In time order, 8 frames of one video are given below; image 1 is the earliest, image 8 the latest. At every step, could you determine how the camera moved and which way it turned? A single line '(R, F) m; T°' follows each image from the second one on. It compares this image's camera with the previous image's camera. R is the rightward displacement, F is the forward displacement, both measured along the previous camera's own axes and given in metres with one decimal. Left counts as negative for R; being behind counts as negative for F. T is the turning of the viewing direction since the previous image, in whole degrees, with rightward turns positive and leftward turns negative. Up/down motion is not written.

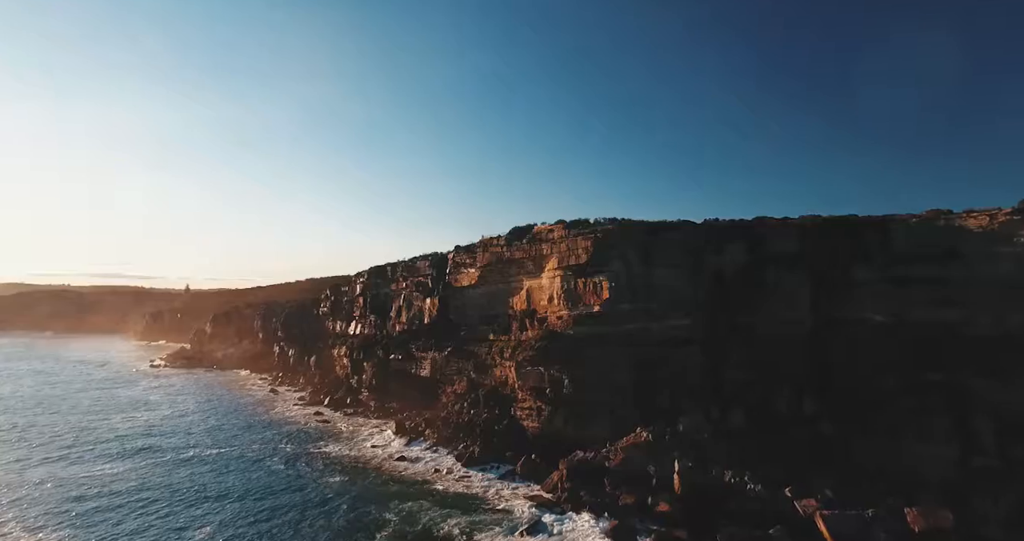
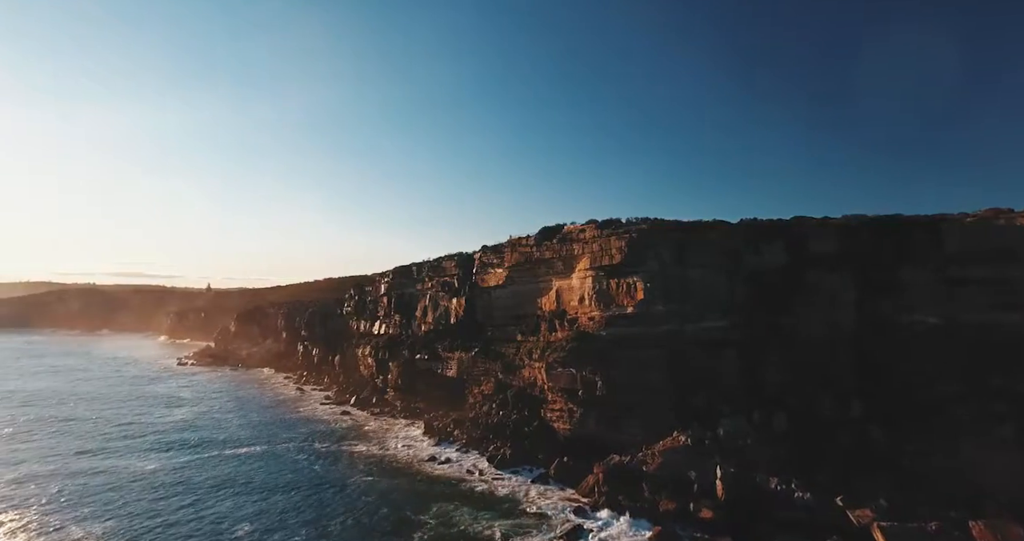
(-1.2, +0.3) m; -2°
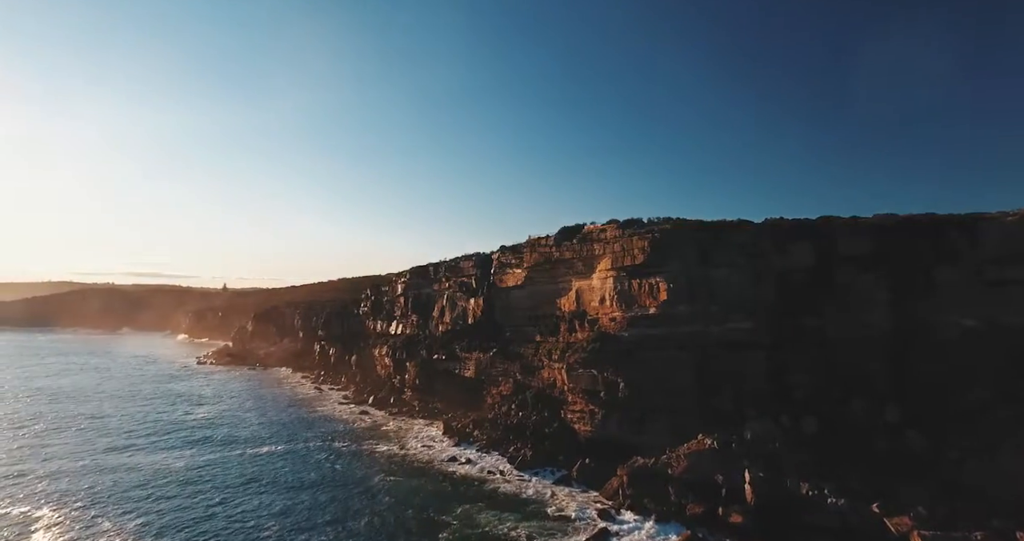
(-0.7, +0.1) m; -1°
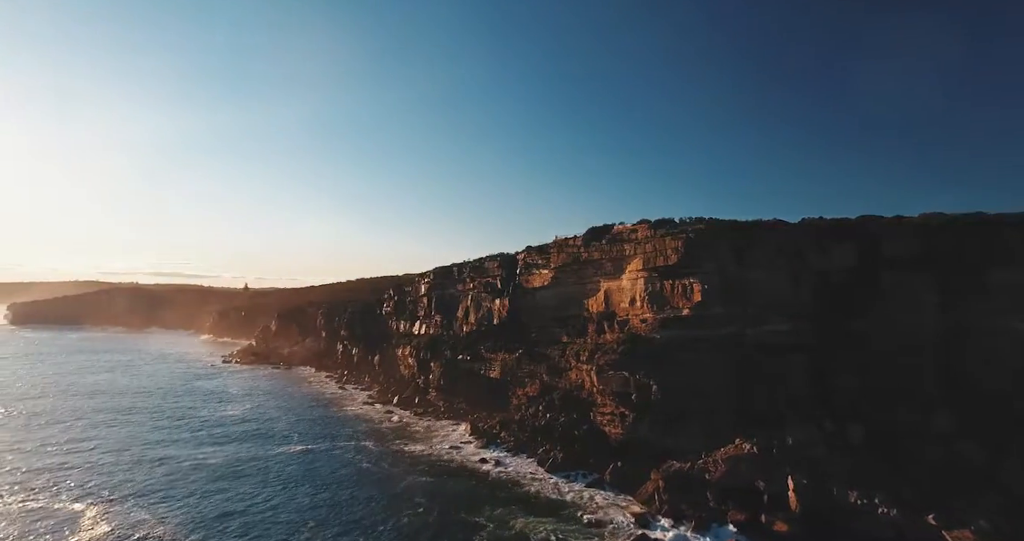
(-1.0, +0.2) m; -2°
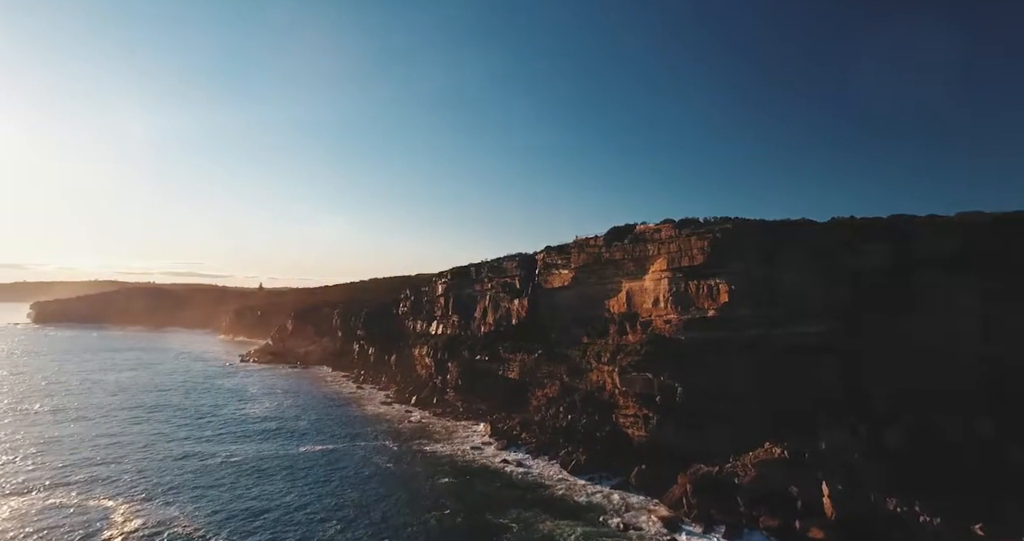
(-0.8, +0.2) m; -1°
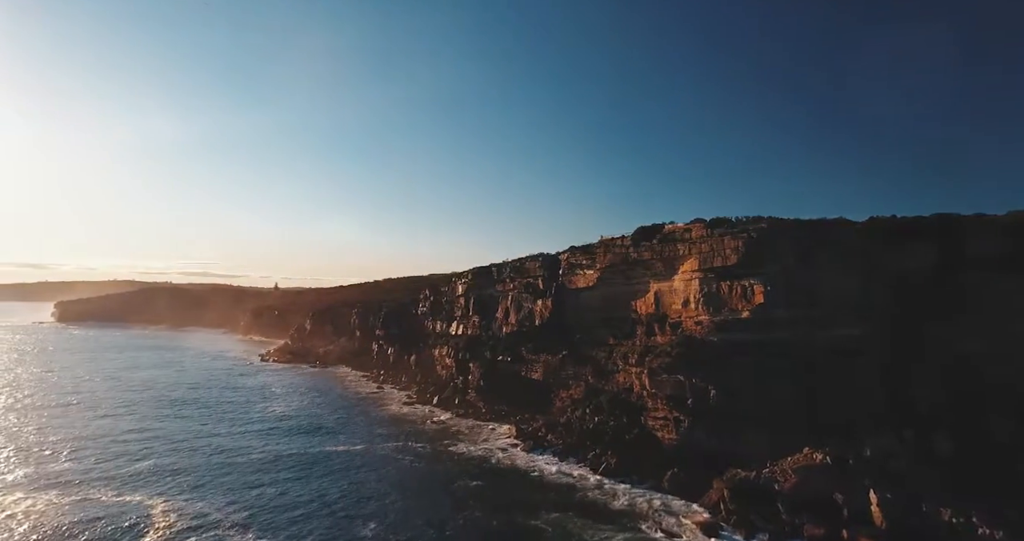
(-1.1, +0.3) m; -1°
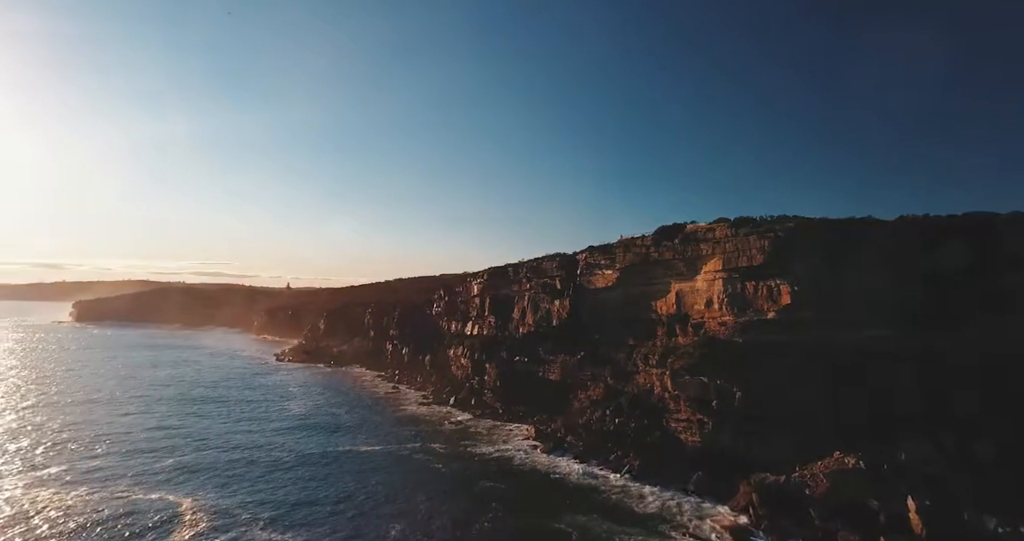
(-0.8, +0.2) m; -1°
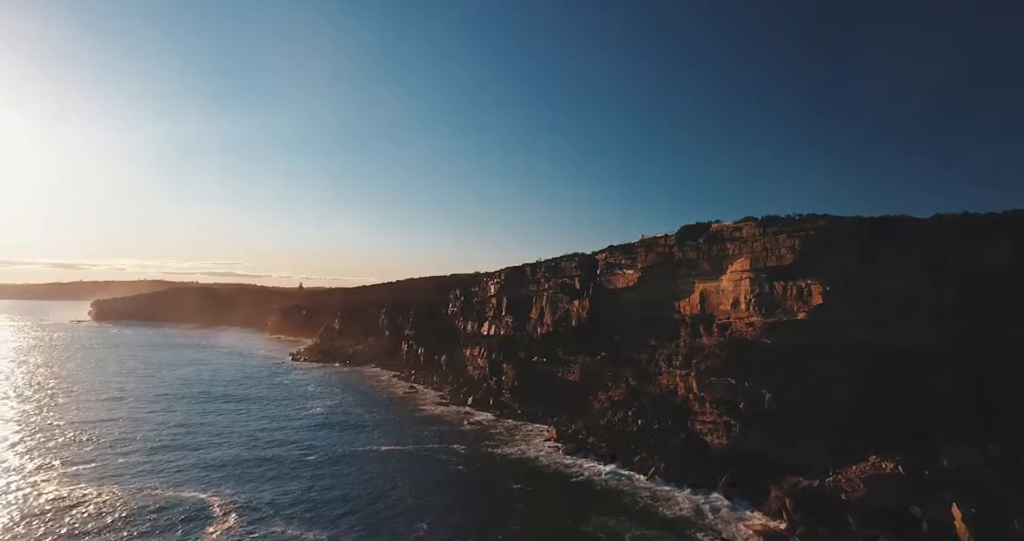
(-0.9, +0.2) m; -1°
